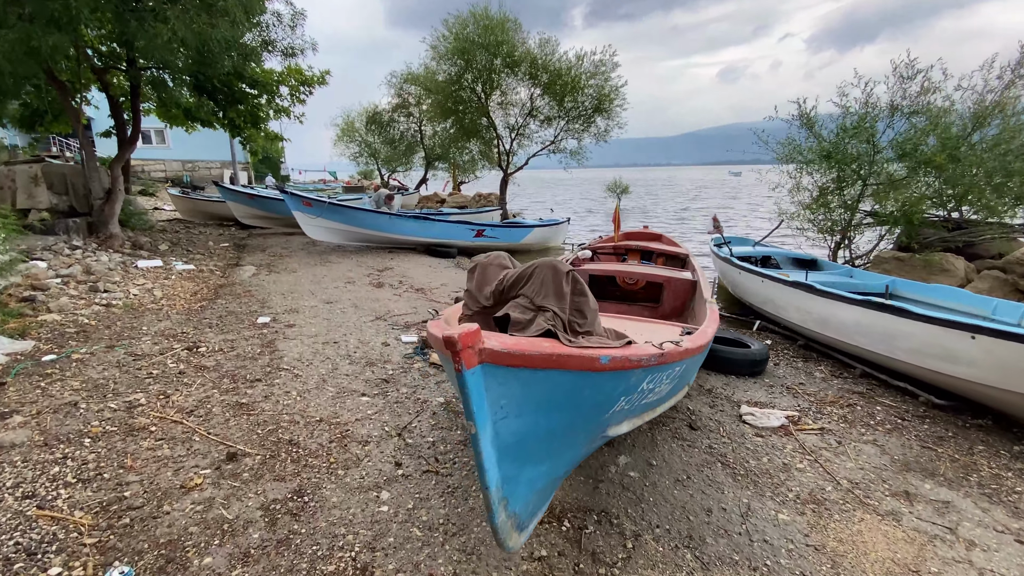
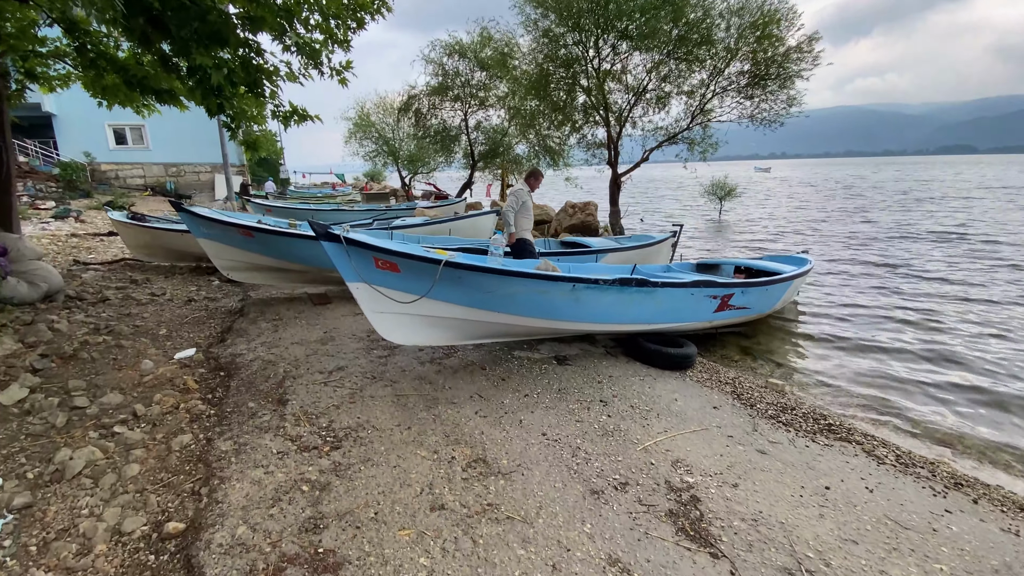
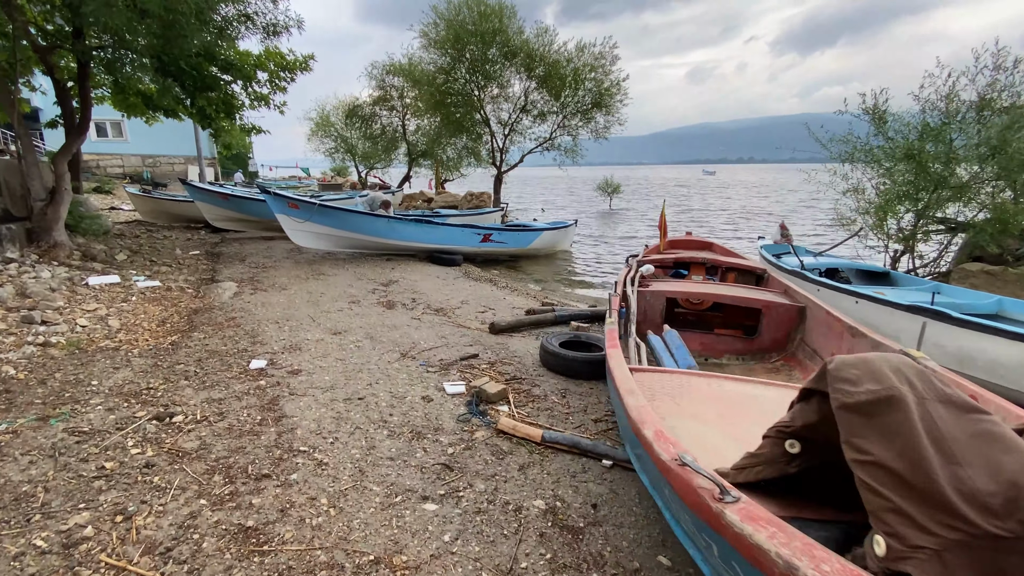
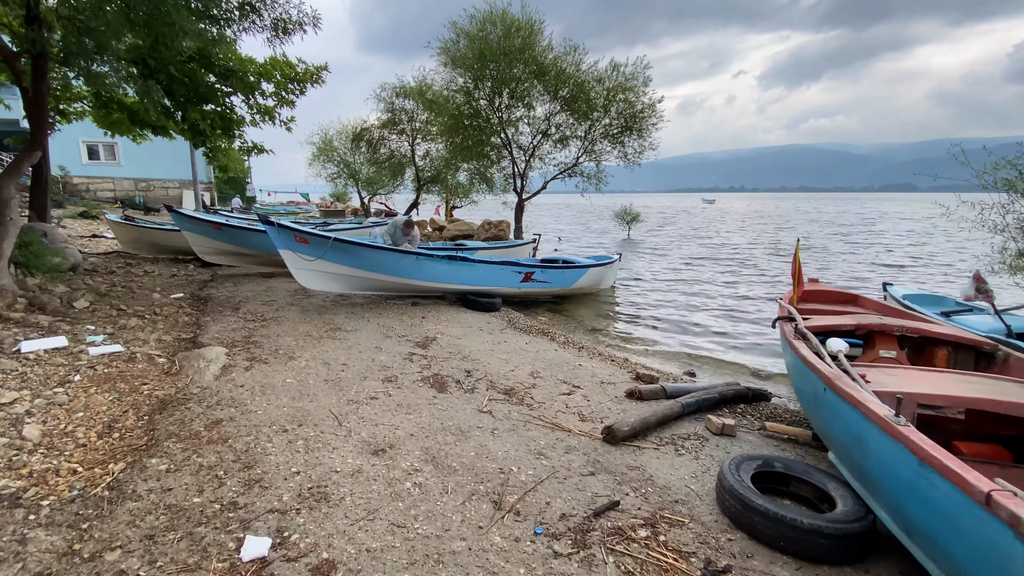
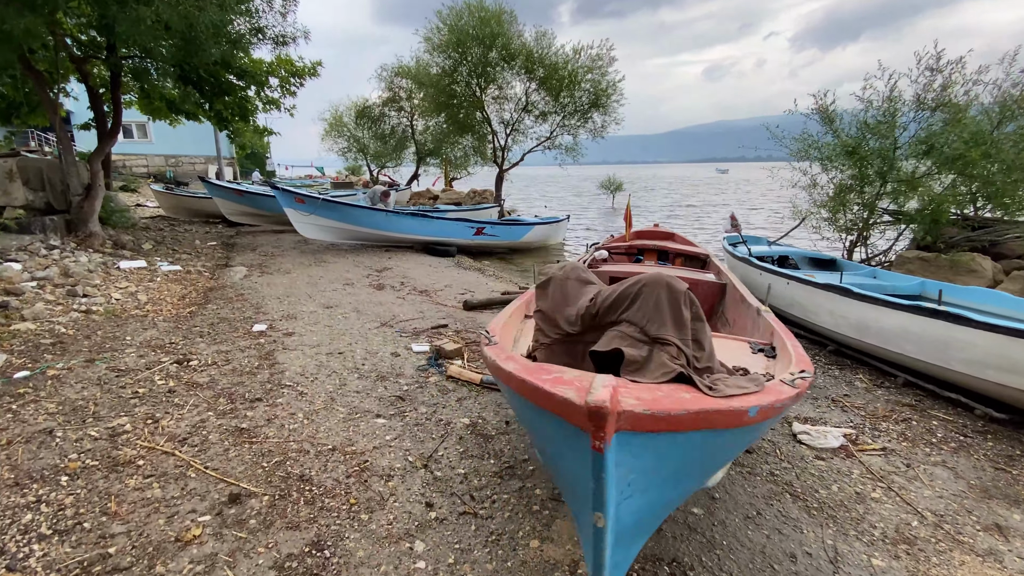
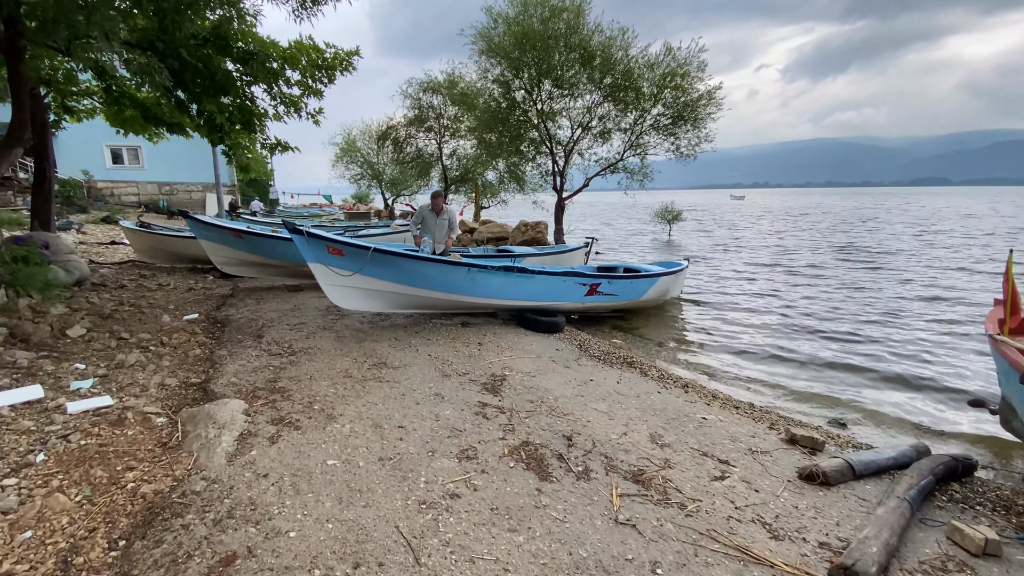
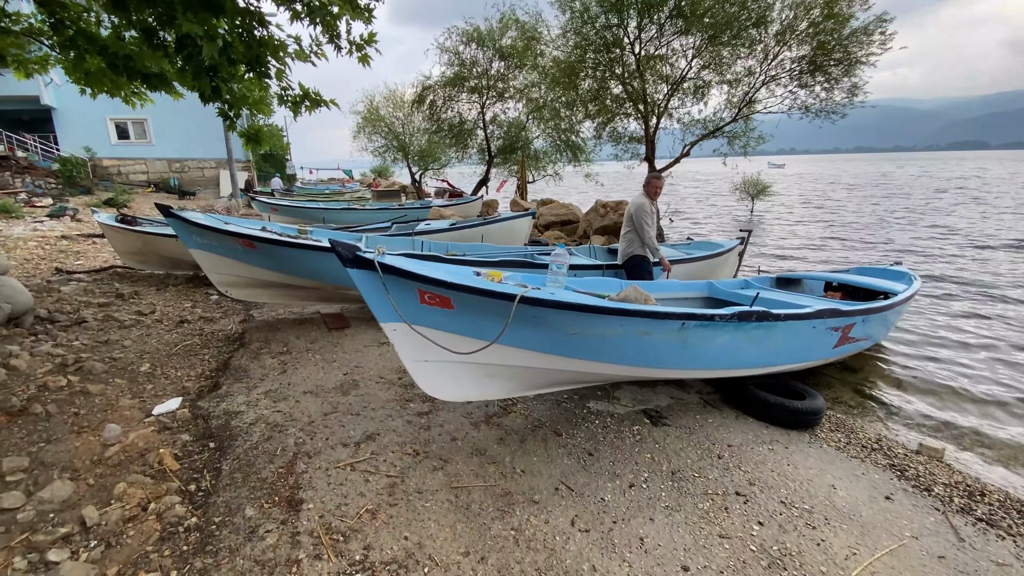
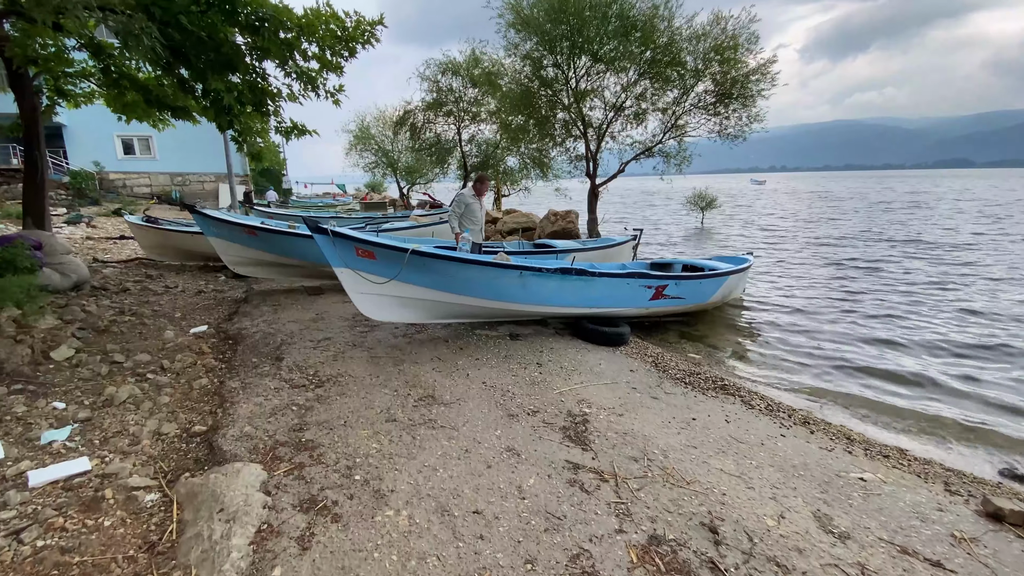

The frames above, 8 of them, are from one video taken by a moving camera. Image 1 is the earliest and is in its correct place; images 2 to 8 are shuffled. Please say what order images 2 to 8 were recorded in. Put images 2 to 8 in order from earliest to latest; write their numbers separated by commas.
5, 3, 4, 6, 8, 2, 7
